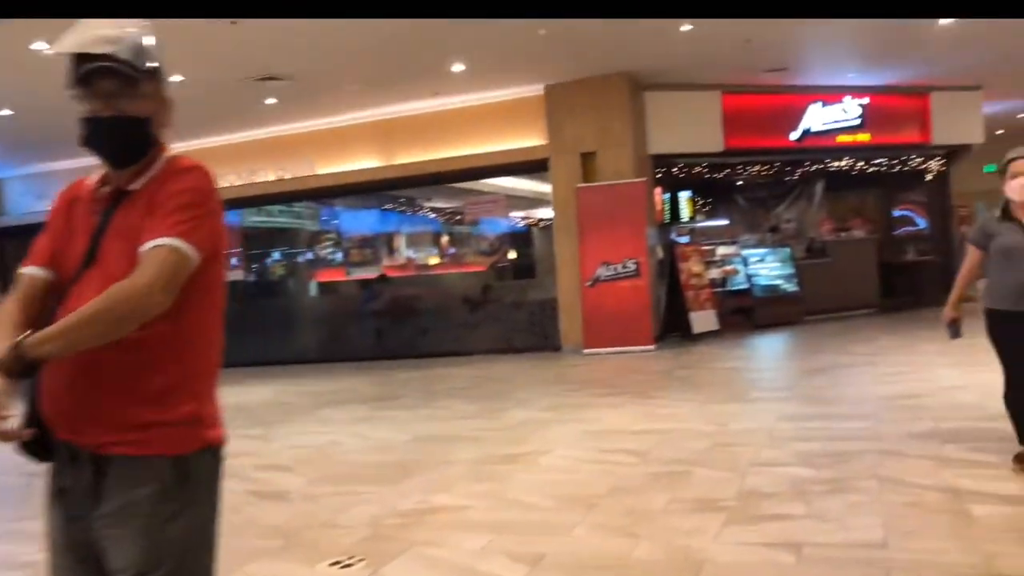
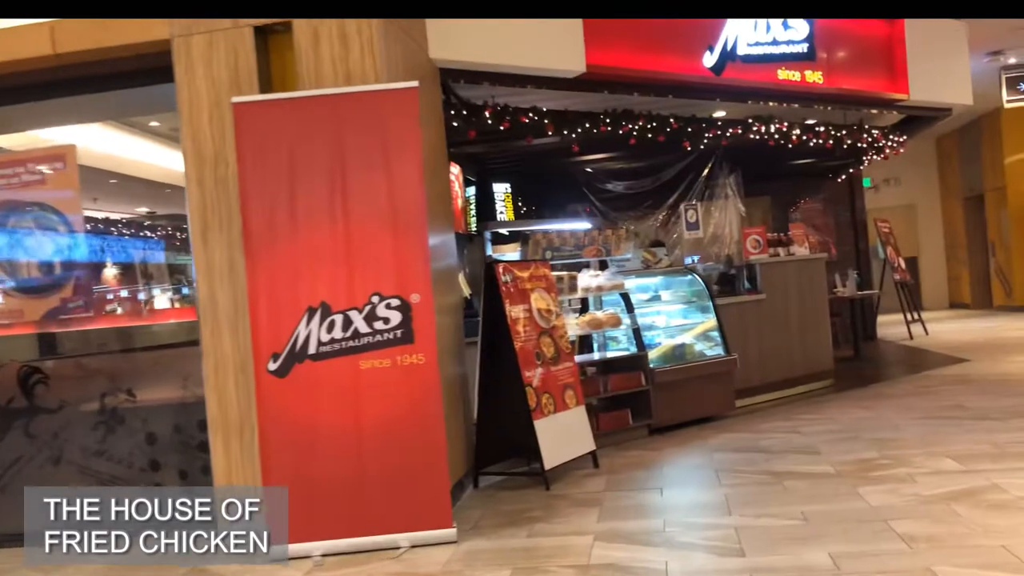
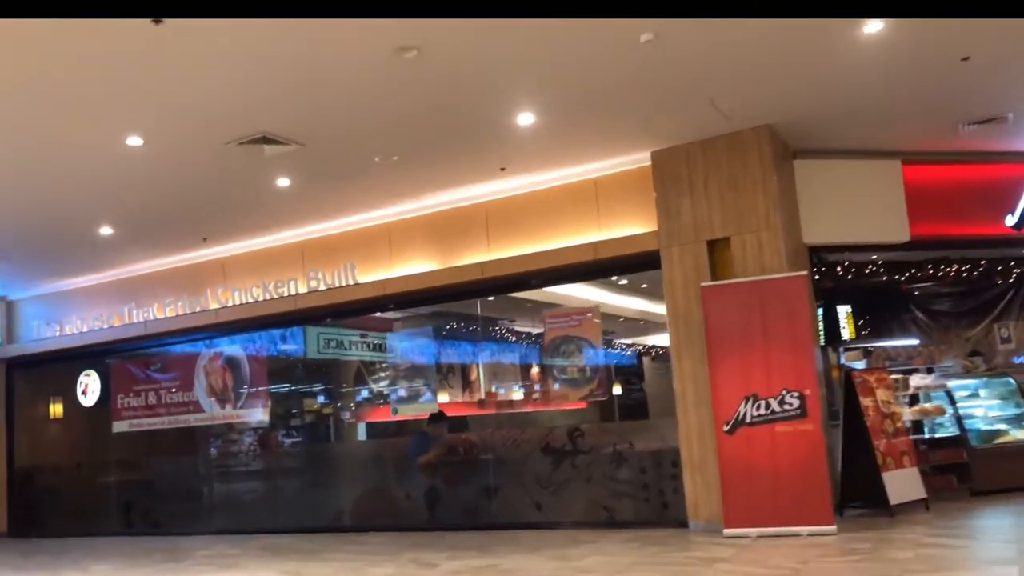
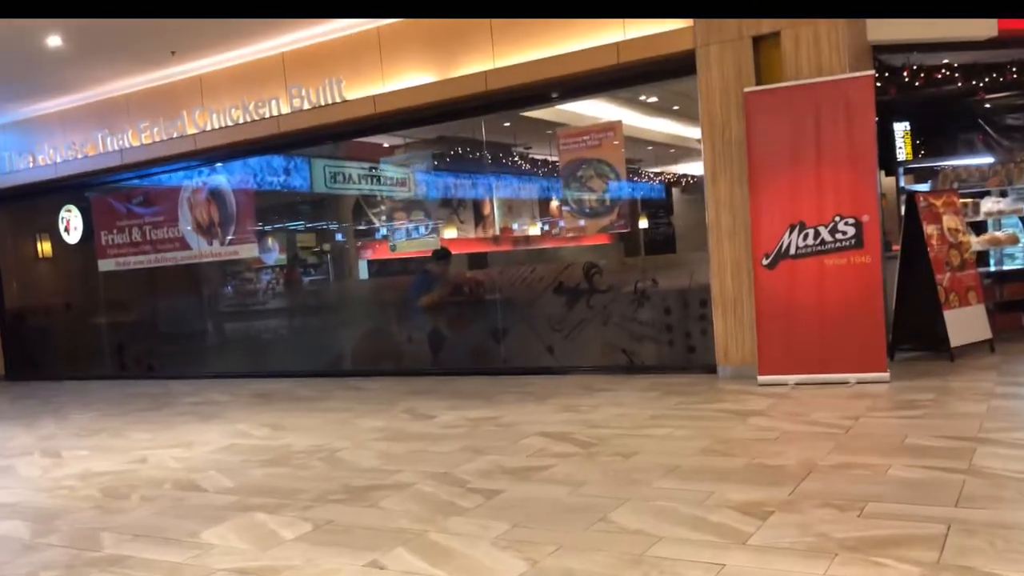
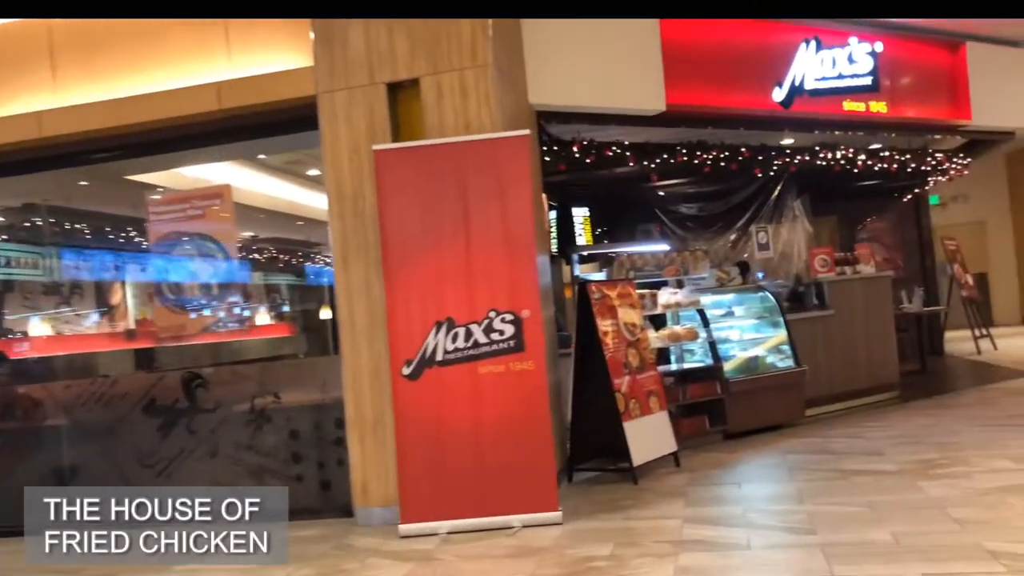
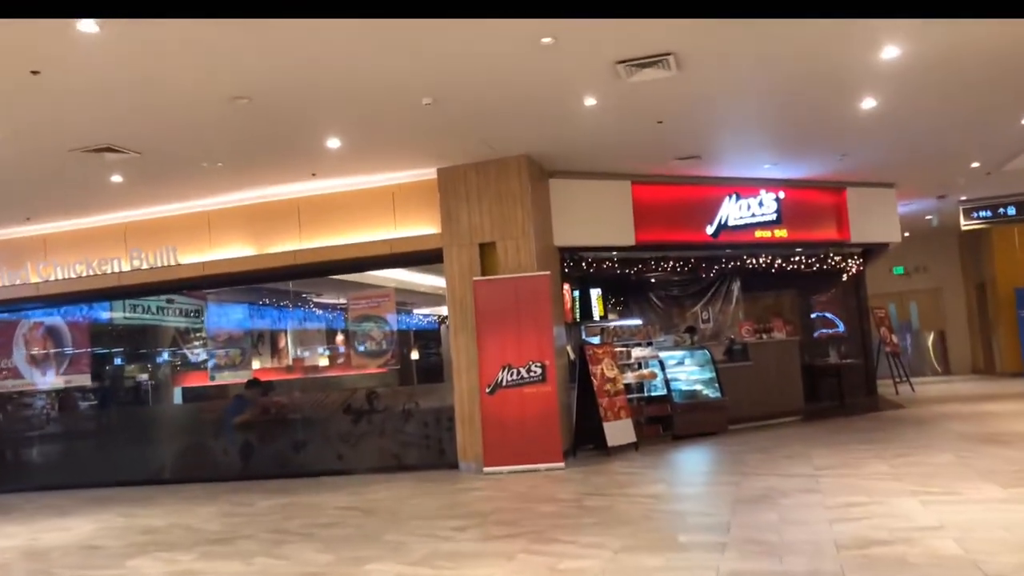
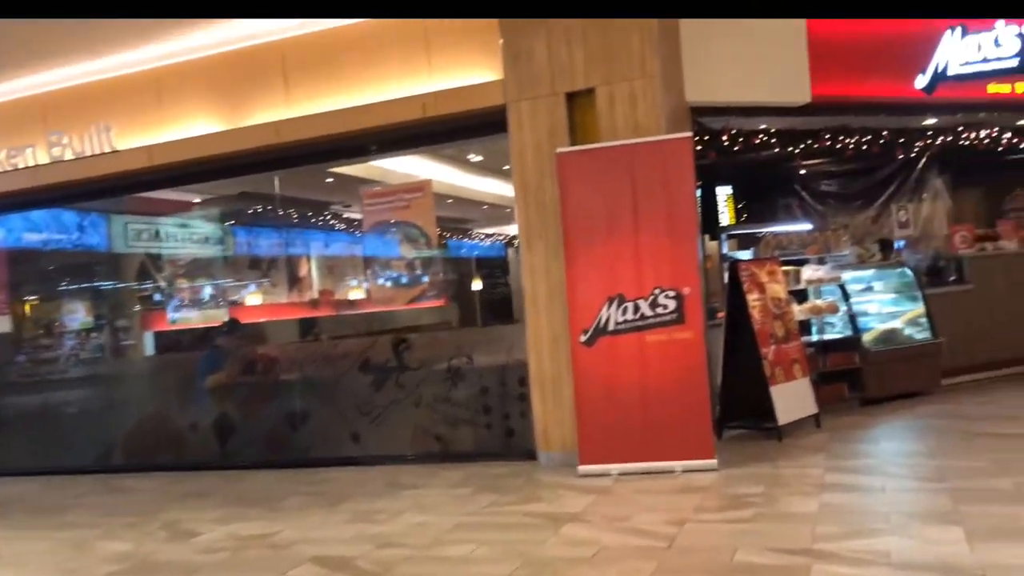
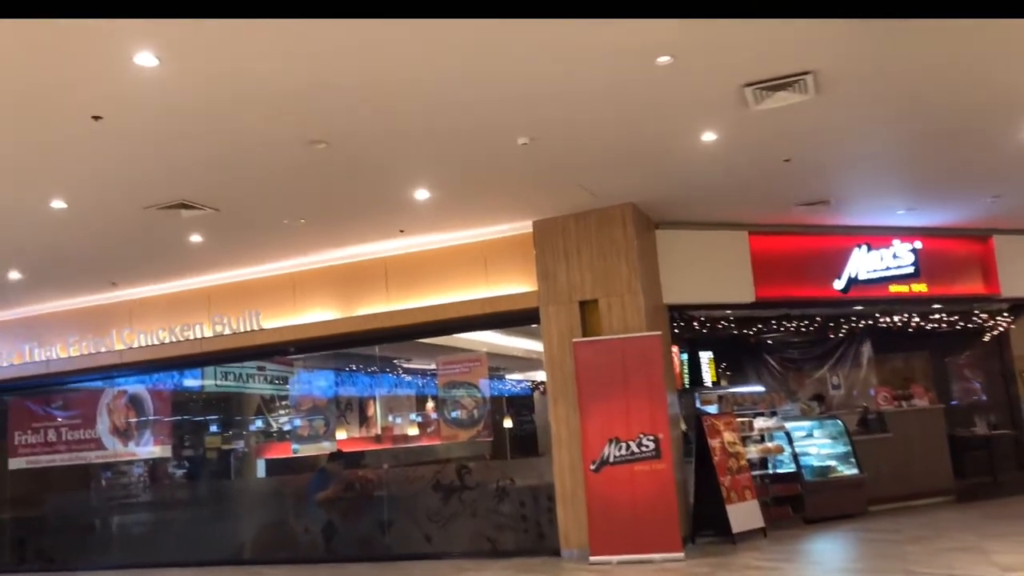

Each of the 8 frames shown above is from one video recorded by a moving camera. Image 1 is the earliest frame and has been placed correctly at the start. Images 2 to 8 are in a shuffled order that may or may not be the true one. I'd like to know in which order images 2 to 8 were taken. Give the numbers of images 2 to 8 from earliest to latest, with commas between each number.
6, 8, 3, 4, 7, 5, 2
